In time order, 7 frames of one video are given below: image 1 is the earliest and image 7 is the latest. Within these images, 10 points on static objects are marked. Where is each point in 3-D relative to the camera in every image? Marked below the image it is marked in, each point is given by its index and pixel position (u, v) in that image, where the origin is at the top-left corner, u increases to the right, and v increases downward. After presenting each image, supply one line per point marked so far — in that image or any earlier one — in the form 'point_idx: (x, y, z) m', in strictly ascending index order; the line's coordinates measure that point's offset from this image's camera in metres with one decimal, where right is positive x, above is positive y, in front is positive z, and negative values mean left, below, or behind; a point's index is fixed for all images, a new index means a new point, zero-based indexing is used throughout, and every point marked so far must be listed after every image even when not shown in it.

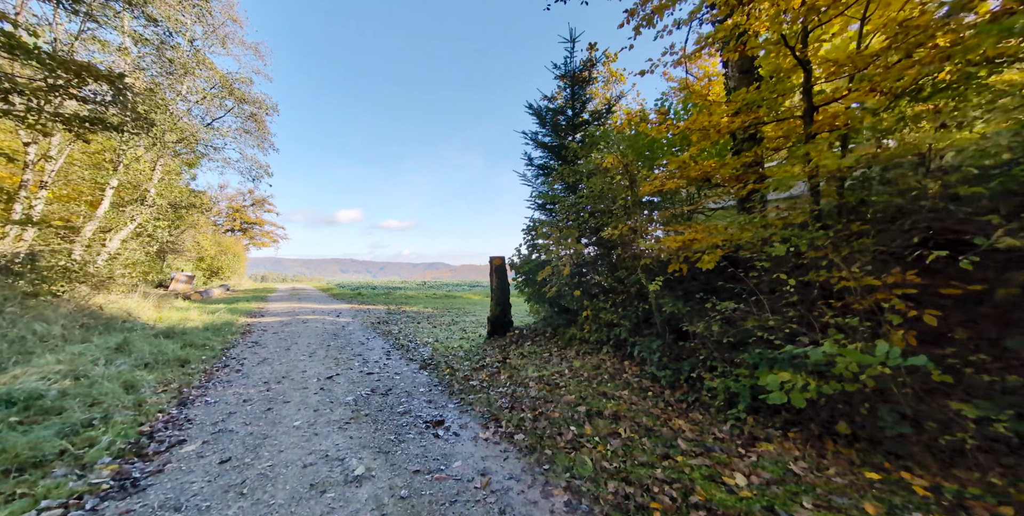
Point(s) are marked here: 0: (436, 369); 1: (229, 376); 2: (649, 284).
0: (-1.3, -2.0, +5.8) m
1: (-4.9, -2.0, +5.7) m
2: (+1.8, -0.3, +4.4) m
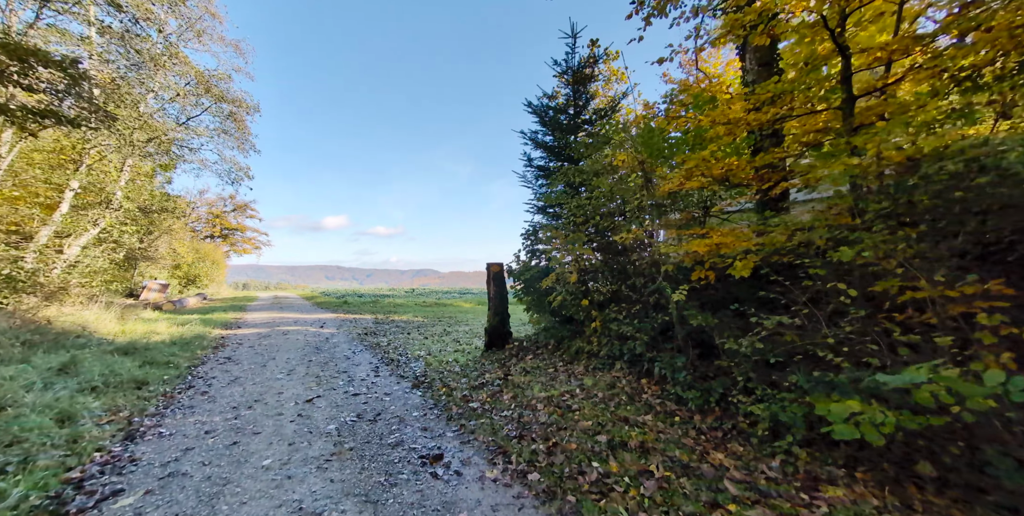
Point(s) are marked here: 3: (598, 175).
0: (-1.3, -2.1, +5.2) m
1: (-4.8, -2.2, +5.0) m
2: (+1.9, -0.4, +3.9) m
3: (+1.4, +1.4, +5.5) m
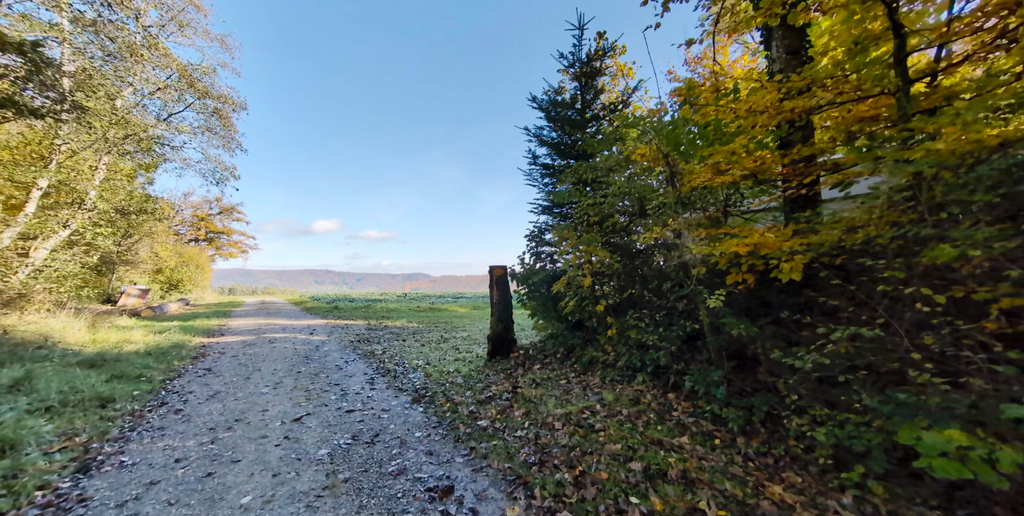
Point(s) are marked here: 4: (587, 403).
0: (-1.1, -2.1, +4.8) m
1: (-4.7, -2.2, +4.5) m
2: (+2.1, -0.4, +3.6) m
3: (+1.5, +1.4, +5.2) m
4: (+0.9, -1.8, +4.0) m
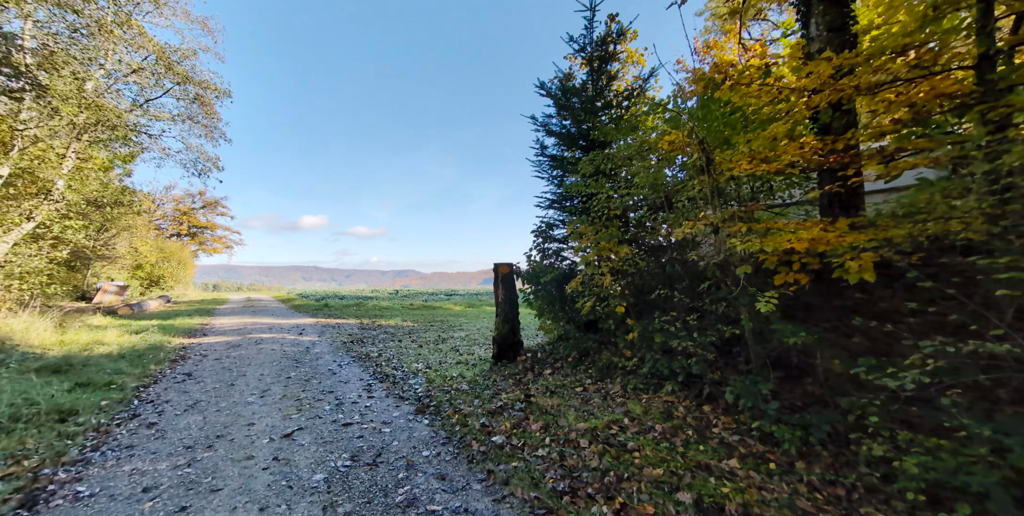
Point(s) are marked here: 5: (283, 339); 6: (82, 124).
0: (-1.0, -2.1, +4.4) m
1: (-4.5, -2.1, +3.9) m
2: (+2.3, -0.4, +3.2) m
3: (+1.7, +1.4, +4.8) m
4: (+1.1, -1.7, +3.7) m
5: (-7.5, -2.7, +10.9) m
6: (-12.2, +3.8, +9.4) m
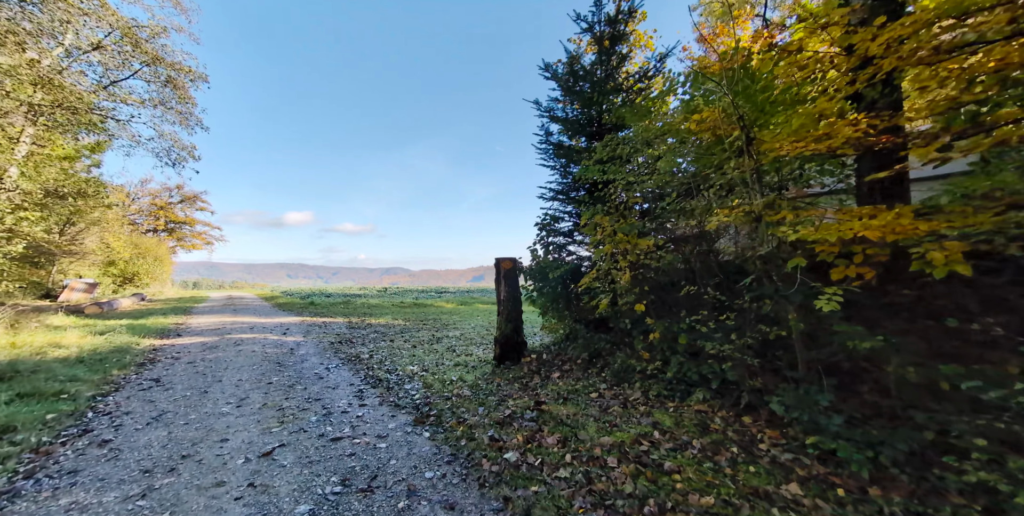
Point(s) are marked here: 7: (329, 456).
0: (-0.8, -2.0, +3.9) m
1: (-4.4, -2.0, +3.4) m
2: (+2.4, -0.3, +2.8) m
3: (+1.8, +1.5, +4.4) m
4: (+1.3, -1.7, +3.2) m
5: (-7.6, -2.5, +10.3) m
6: (-12.2, +4.0, +8.5) m
7: (-1.9, -2.0, +3.4) m
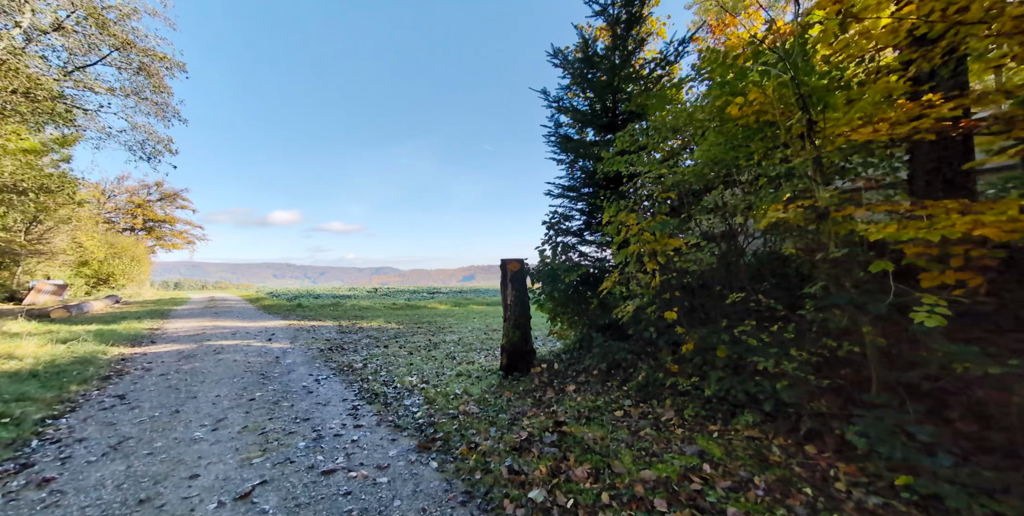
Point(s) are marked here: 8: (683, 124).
0: (-0.7, -2.0, +3.4) m
1: (-4.2, -2.1, +2.7) m
2: (+2.7, -0.4, +2.4) m
3: (+2.0, +1.5, +3.9) m
4: (+1.5, -1.7, +2.8) m
5: (-7.6, -2.5, +9.6) m
6: (-12.1, +4.0, +7.7) m
7: (-1.7, -2.0, +2.9) m
8: (+2.0, +1.6, +3.8) m
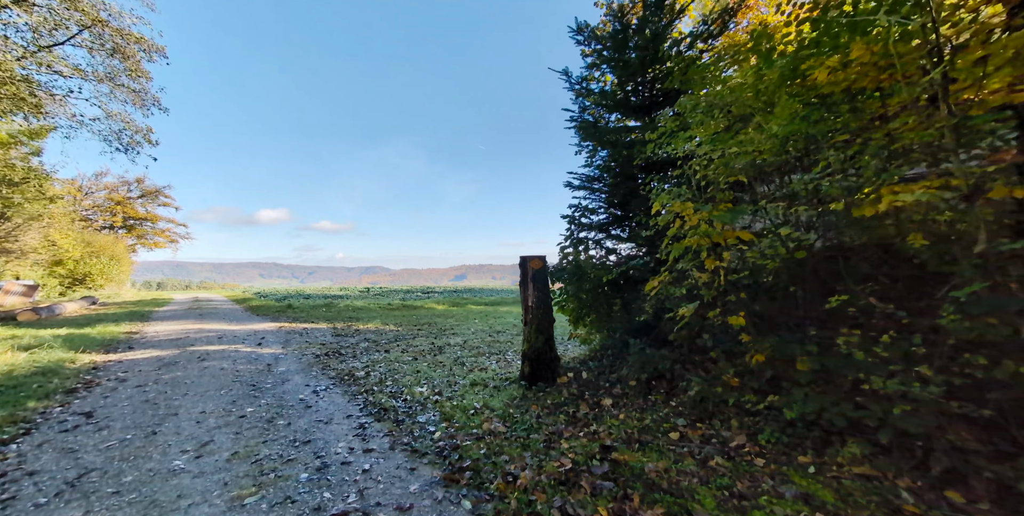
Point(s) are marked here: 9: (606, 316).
0: (-0.2, -2.0, +2.8) m
1: (-3.7, -2.0, +2.1) m
2: (+3.1, -0.3, +1.9) m
3: (+2.4, +1.5, +3.4) m
4: (+1.9, -1.7, +2.3) m
5: (-7.3, -2.5, +8.8) m
6: (-11.8, +4.0, +6.8) m
7: (-1.2, -2.0, +2.3) m
8: (+2.4, +1.6, +3.3) m
9: (+1.4, -0.8, +4.8) m
